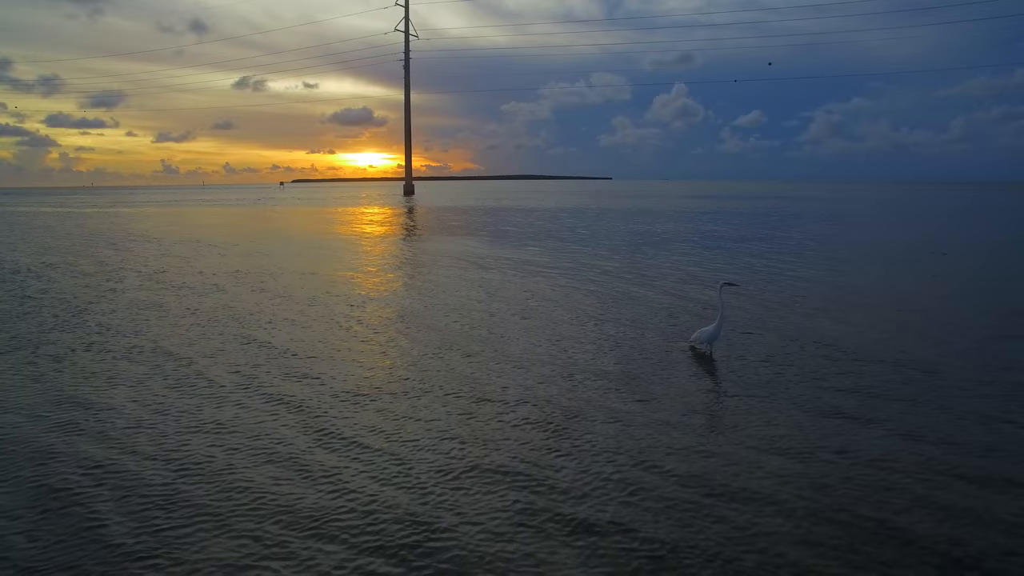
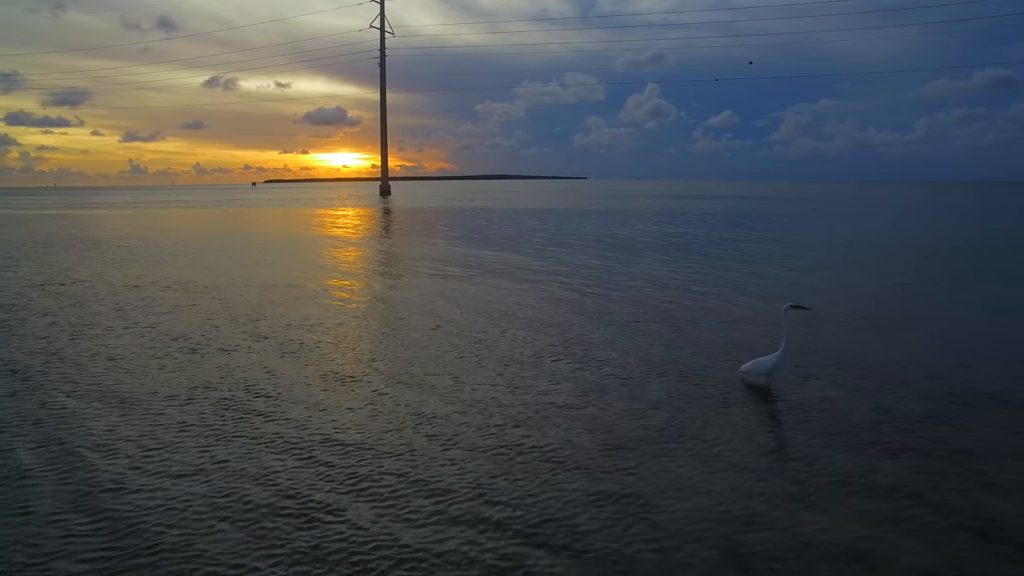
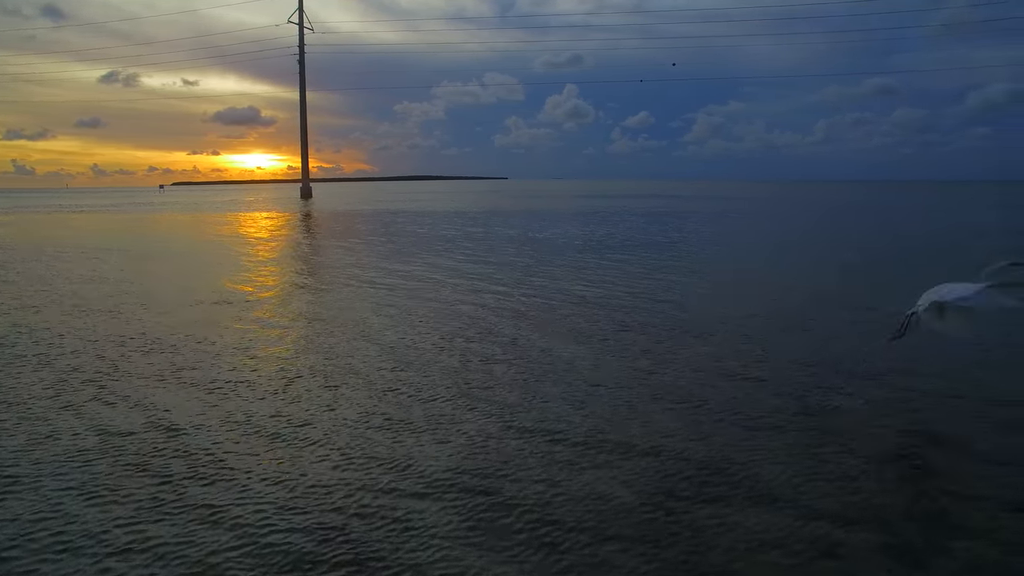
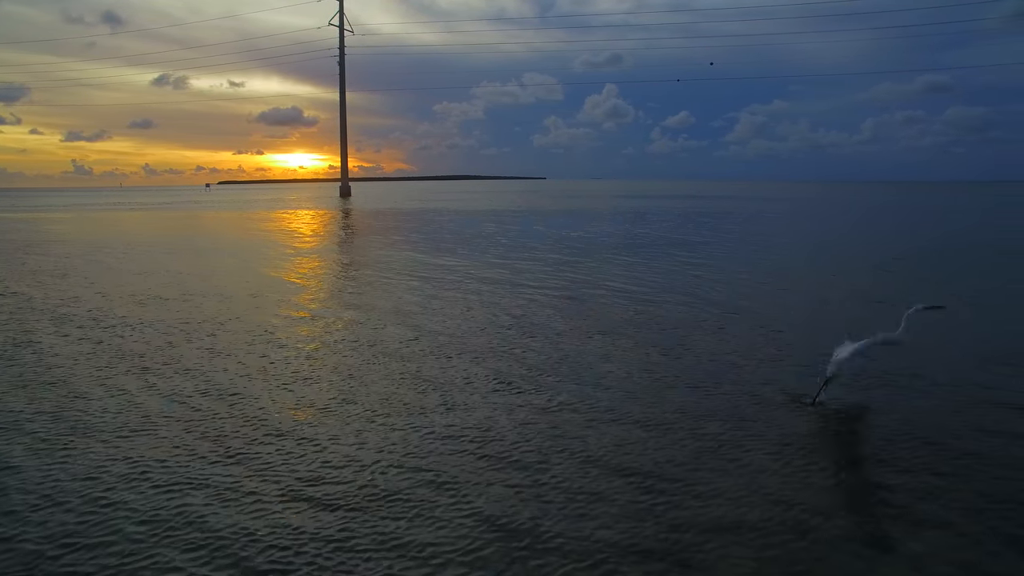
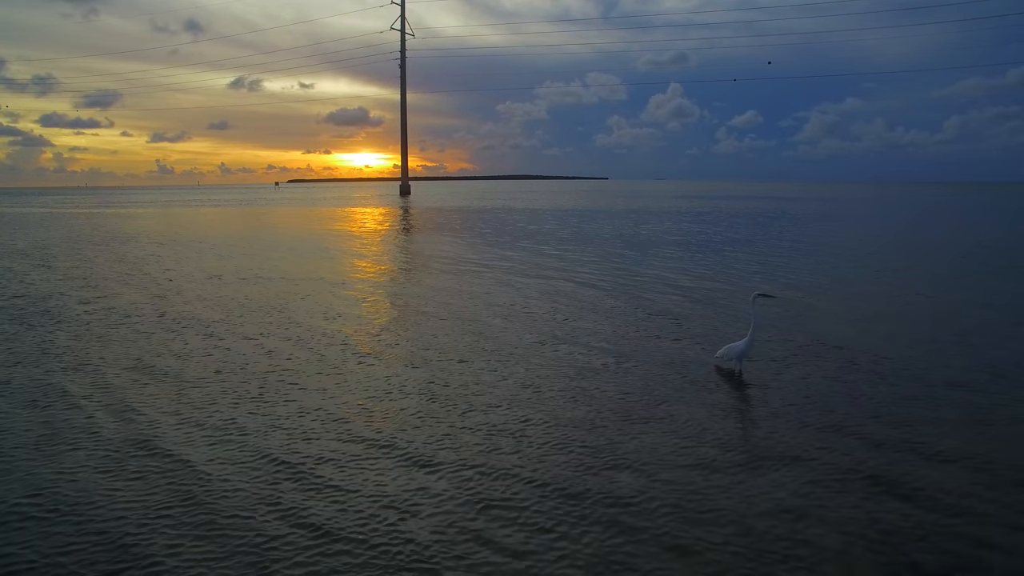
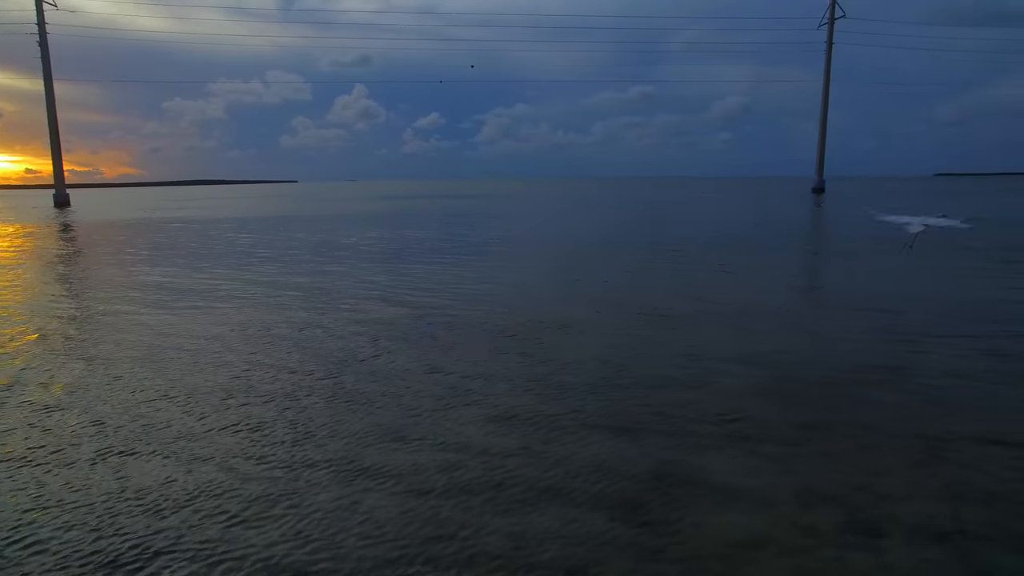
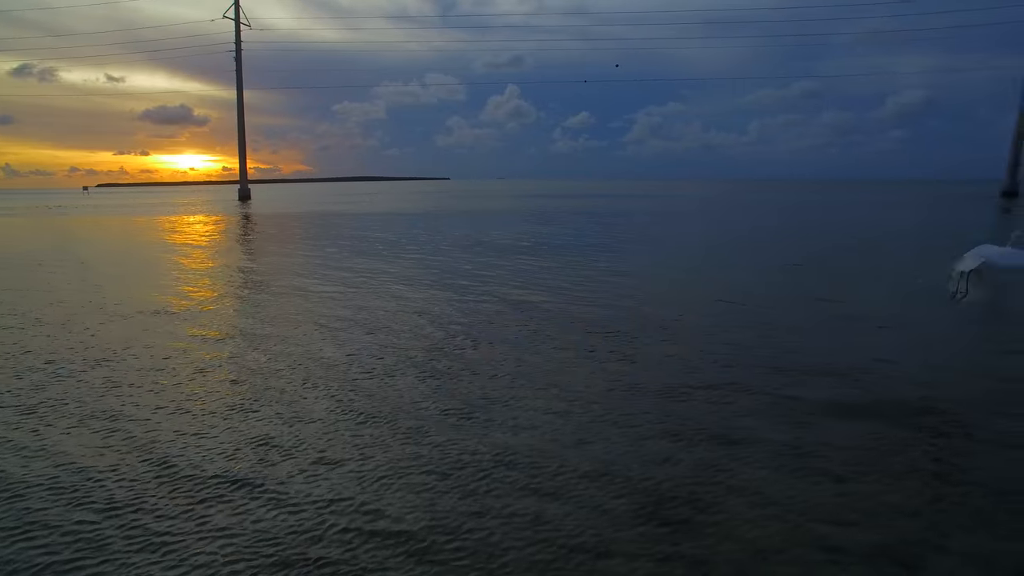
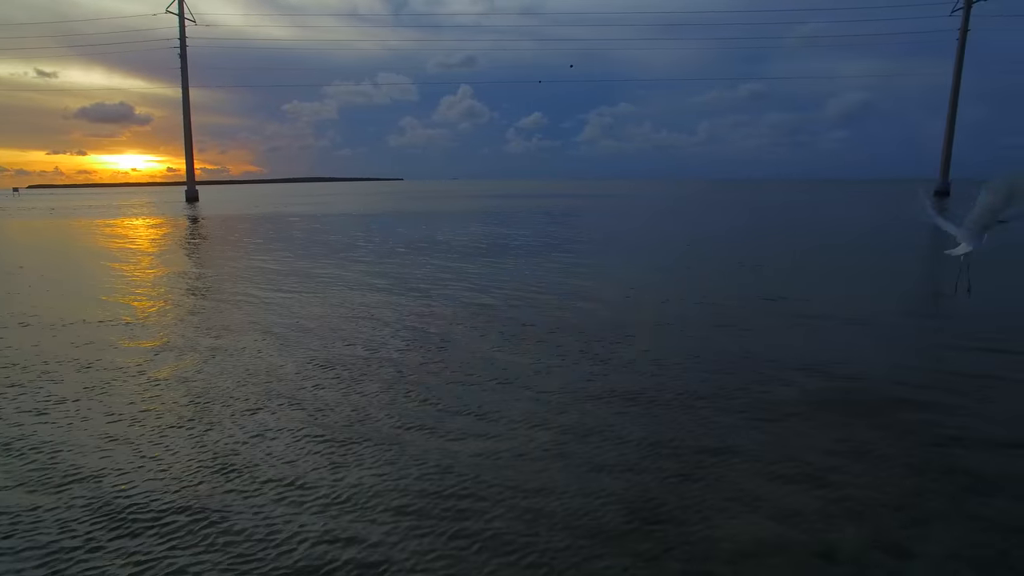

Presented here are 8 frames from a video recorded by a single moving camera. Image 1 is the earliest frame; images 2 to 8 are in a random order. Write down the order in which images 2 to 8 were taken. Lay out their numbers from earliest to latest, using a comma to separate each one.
5, 2, 4, 3, 7, 8, 6
